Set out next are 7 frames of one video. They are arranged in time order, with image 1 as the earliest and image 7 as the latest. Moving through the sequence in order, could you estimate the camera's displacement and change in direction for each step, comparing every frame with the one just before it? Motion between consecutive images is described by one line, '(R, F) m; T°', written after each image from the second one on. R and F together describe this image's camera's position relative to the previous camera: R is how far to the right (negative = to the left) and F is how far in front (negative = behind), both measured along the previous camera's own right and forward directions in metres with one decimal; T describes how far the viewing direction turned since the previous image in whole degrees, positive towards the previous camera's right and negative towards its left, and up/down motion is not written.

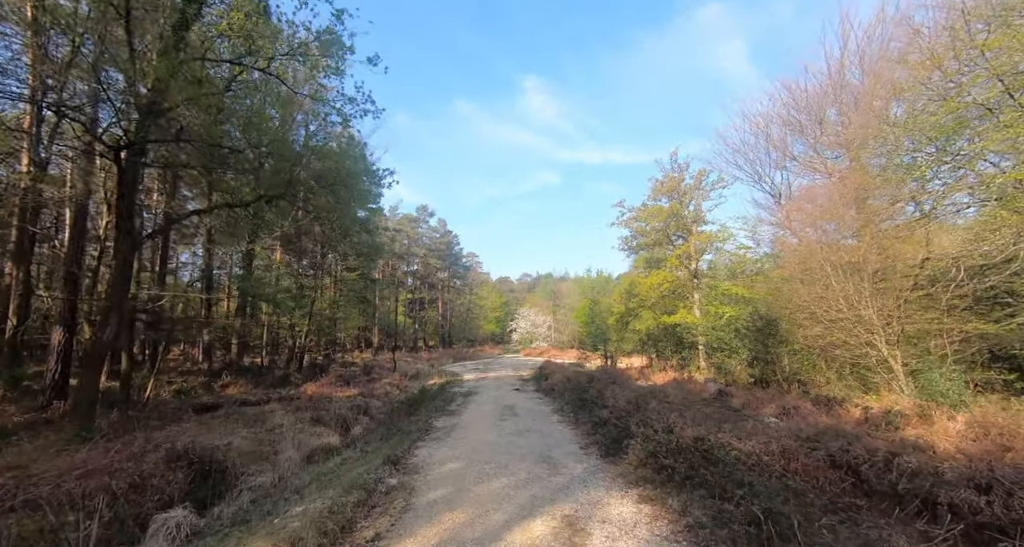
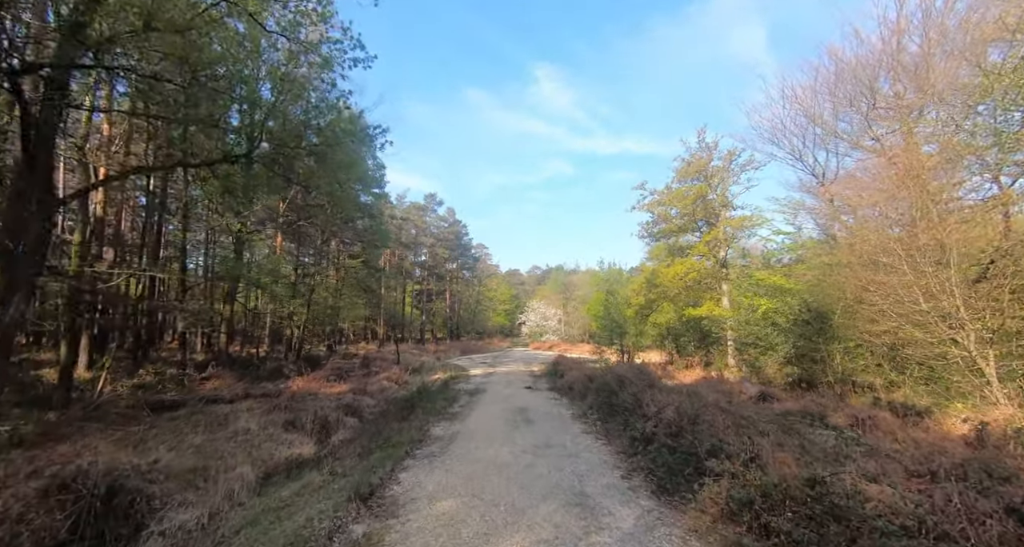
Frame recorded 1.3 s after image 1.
(-0.1, +1.7) m; -1°
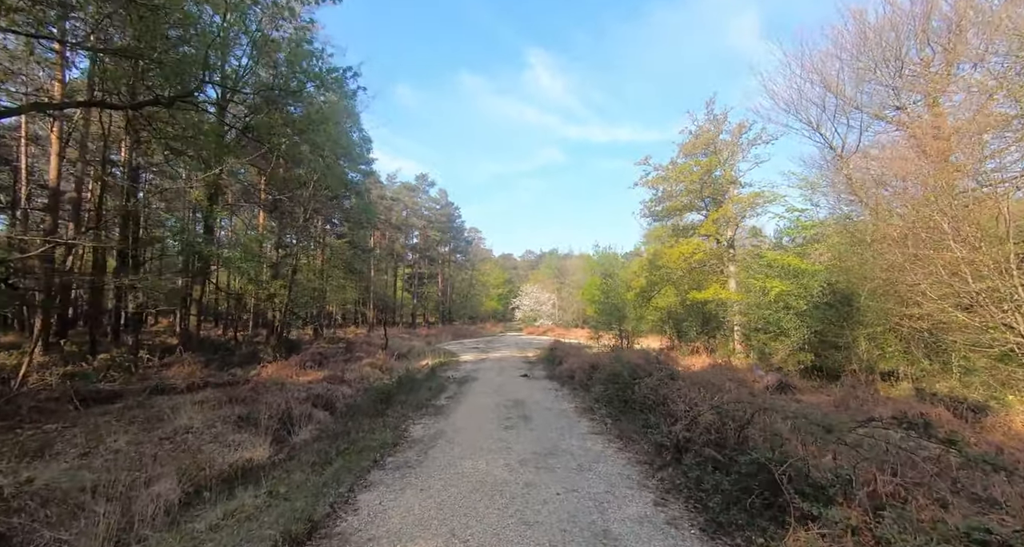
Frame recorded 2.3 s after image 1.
(0.0, +1.3) m; +1°
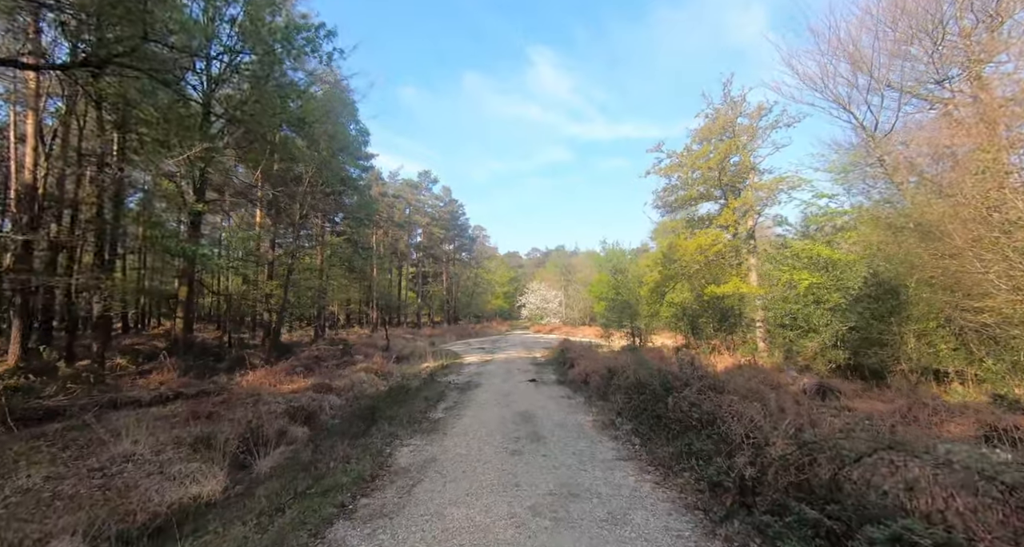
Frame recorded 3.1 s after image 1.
(0.0, +1.1) m; -1°
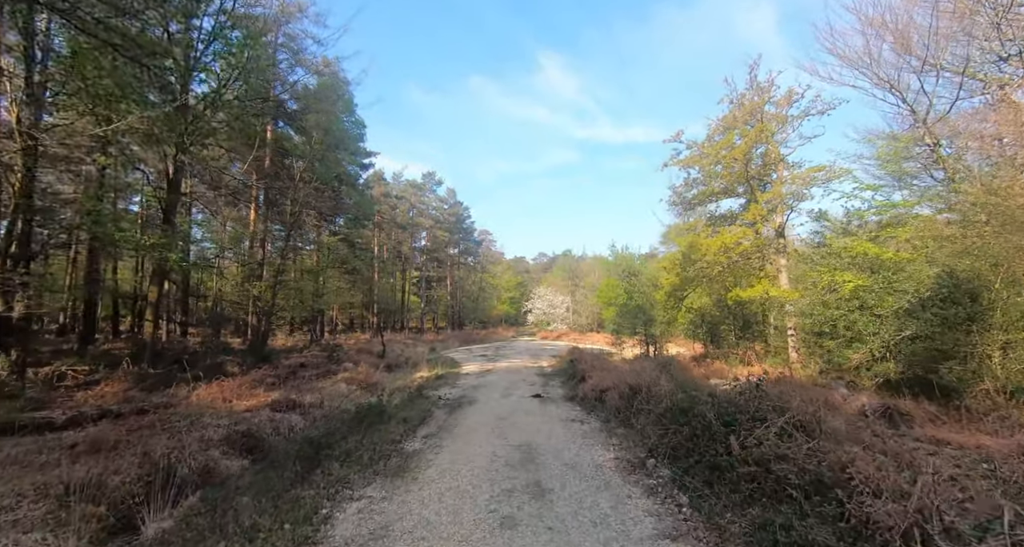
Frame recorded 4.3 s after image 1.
(+0.1, +1.6) m; -1°
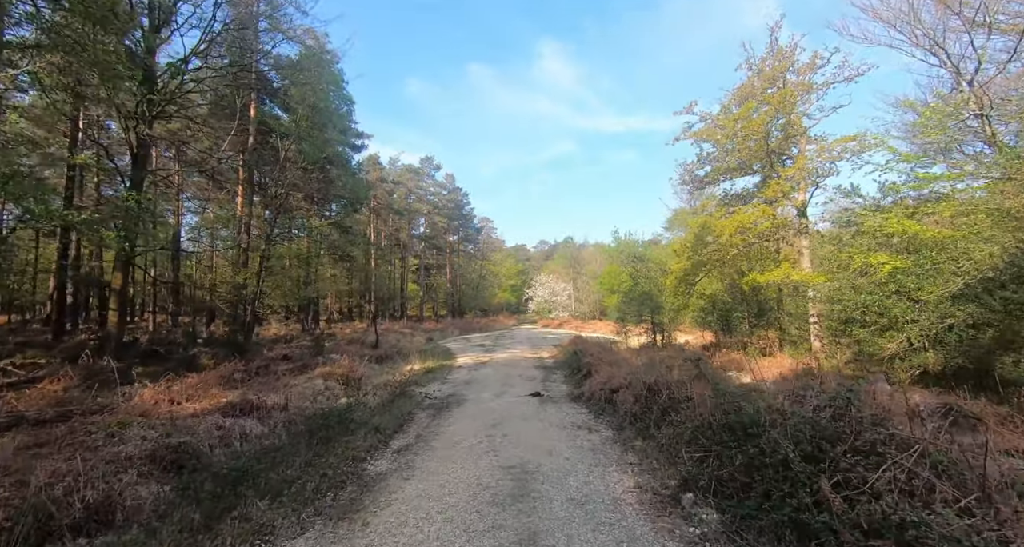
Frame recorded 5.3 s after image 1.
(+0.1, +1.2) m; 0°
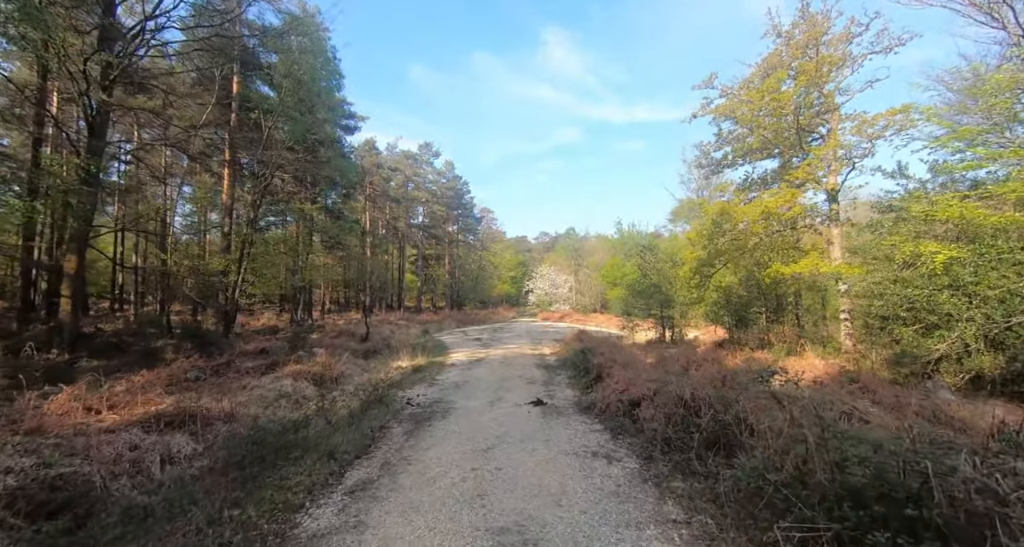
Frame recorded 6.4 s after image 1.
(0.0, +1.4) m; 0°
